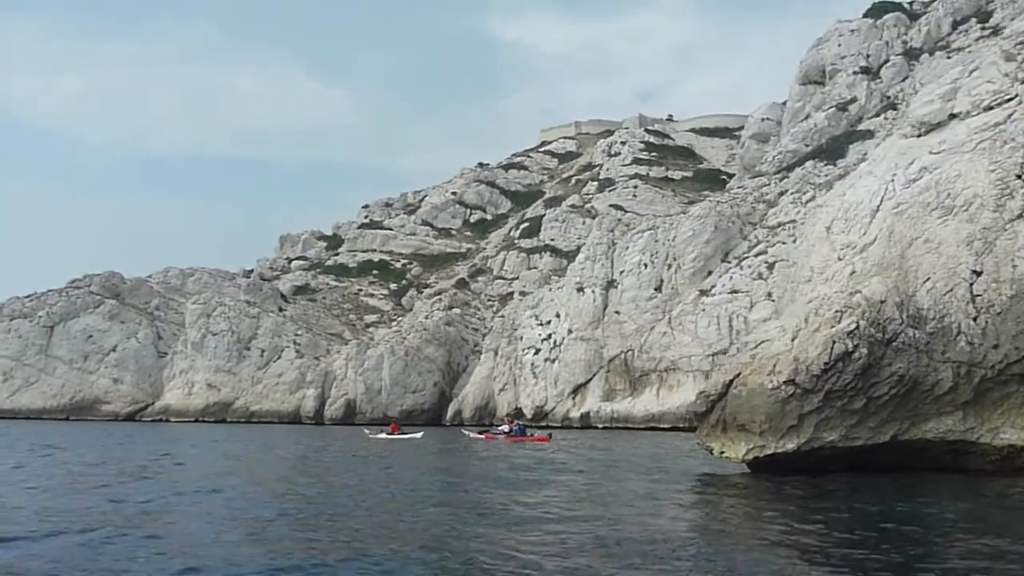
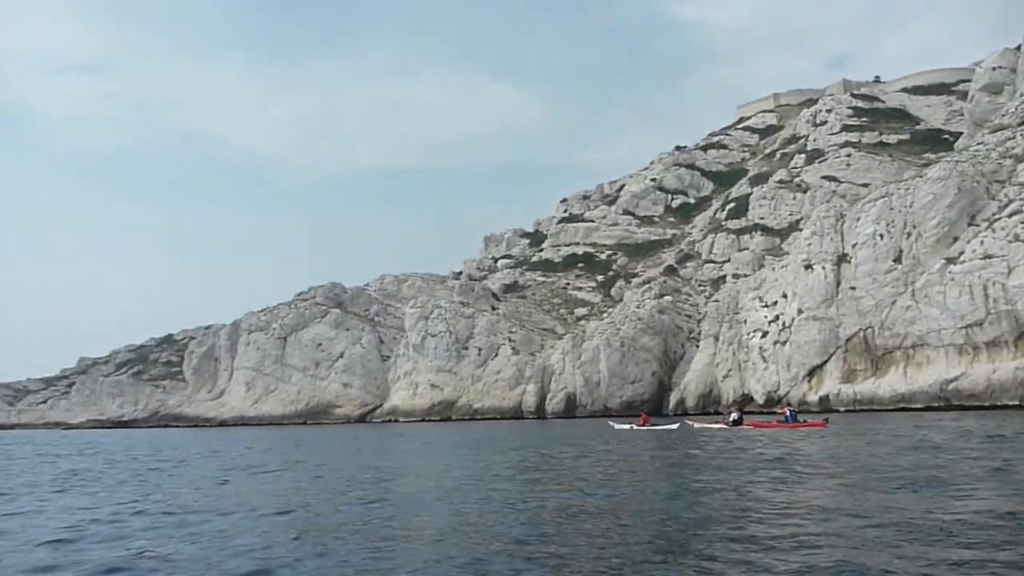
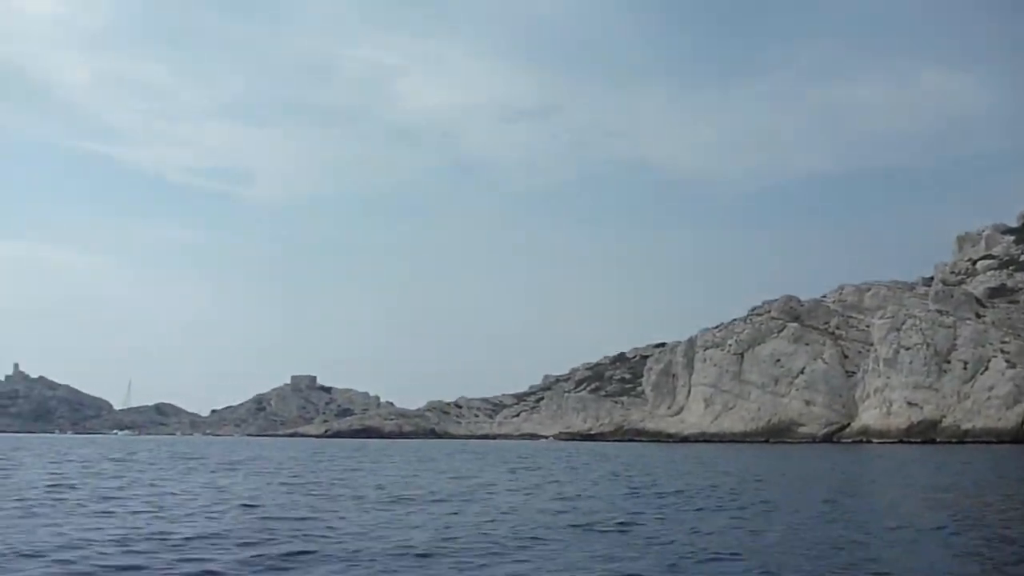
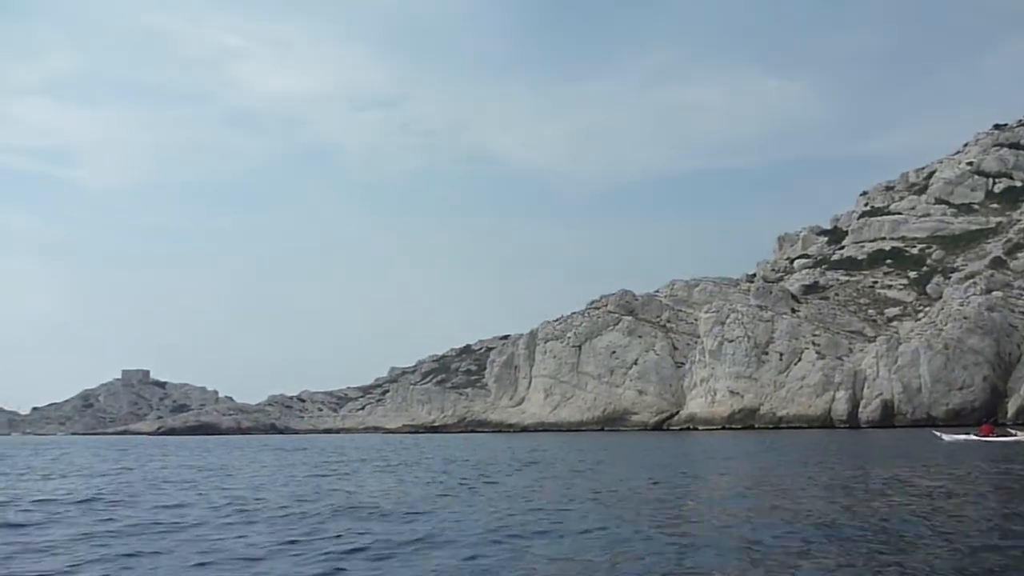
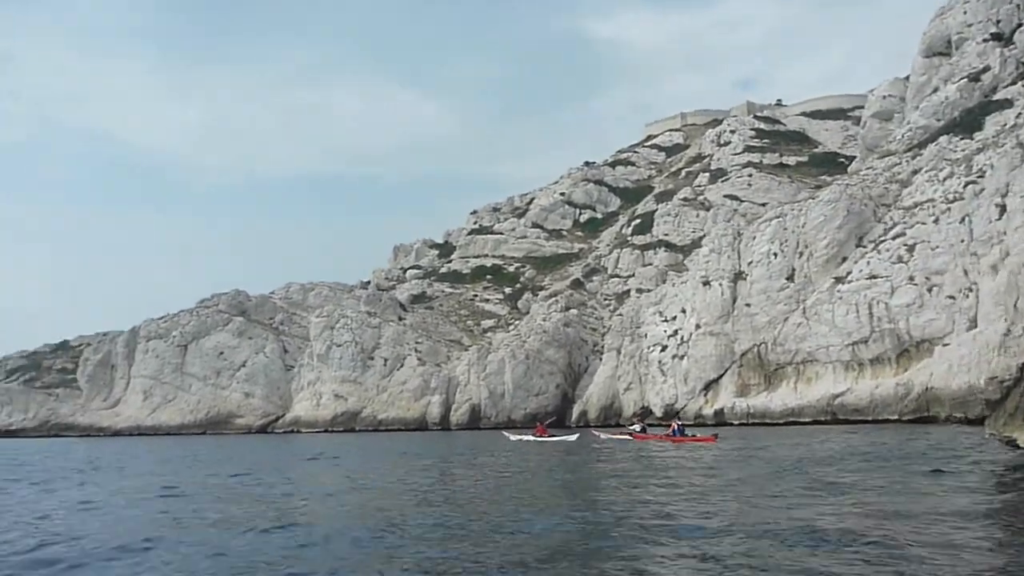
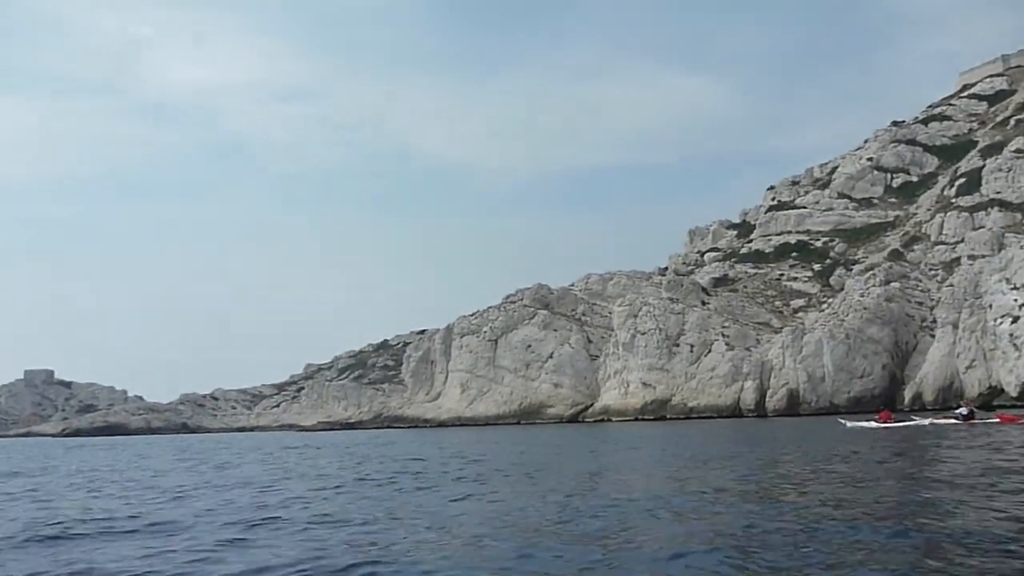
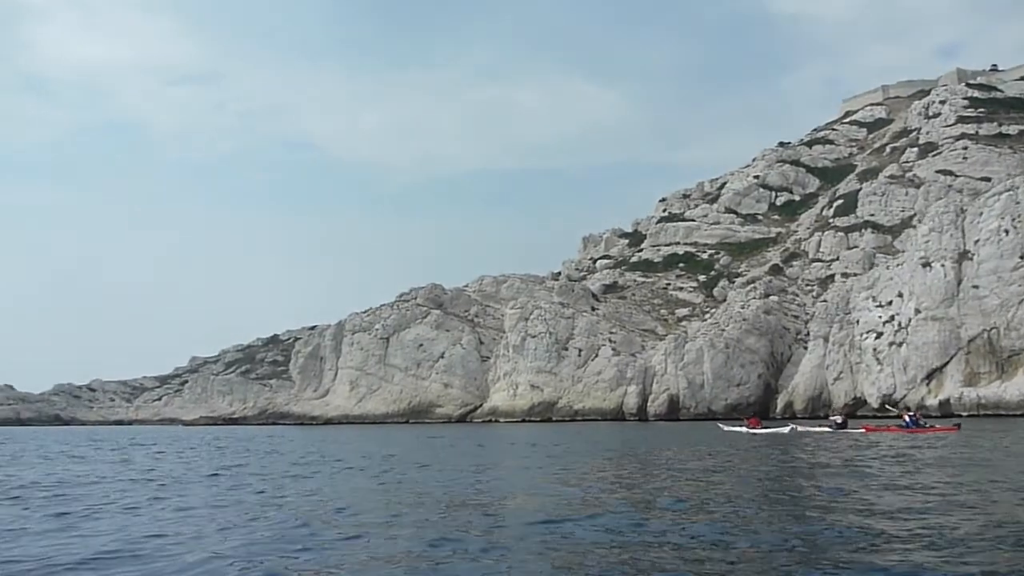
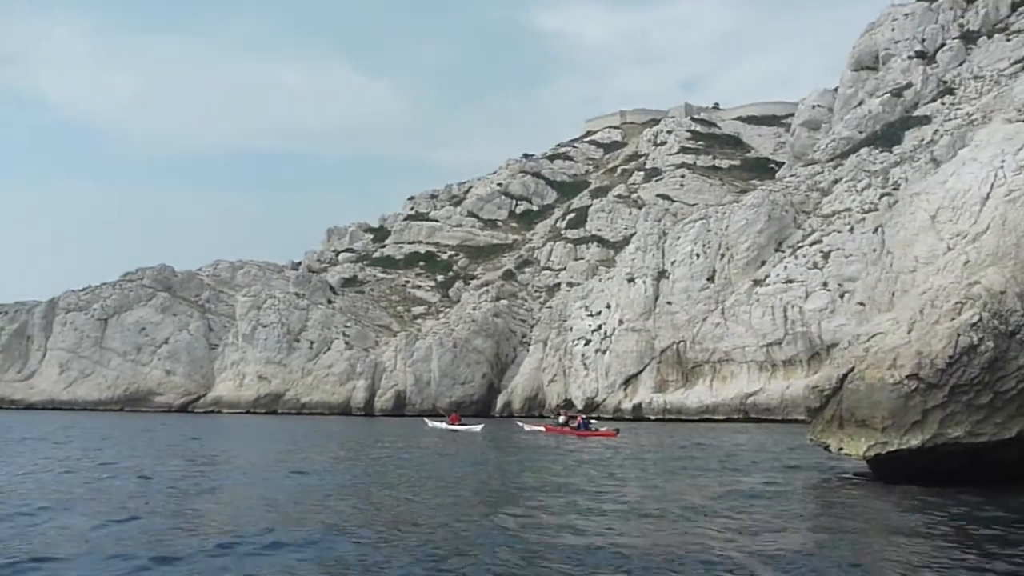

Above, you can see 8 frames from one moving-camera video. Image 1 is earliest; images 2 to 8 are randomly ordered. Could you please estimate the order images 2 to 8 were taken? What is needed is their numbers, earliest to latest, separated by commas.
8, 5, 2, 7, 6, 4, 3
